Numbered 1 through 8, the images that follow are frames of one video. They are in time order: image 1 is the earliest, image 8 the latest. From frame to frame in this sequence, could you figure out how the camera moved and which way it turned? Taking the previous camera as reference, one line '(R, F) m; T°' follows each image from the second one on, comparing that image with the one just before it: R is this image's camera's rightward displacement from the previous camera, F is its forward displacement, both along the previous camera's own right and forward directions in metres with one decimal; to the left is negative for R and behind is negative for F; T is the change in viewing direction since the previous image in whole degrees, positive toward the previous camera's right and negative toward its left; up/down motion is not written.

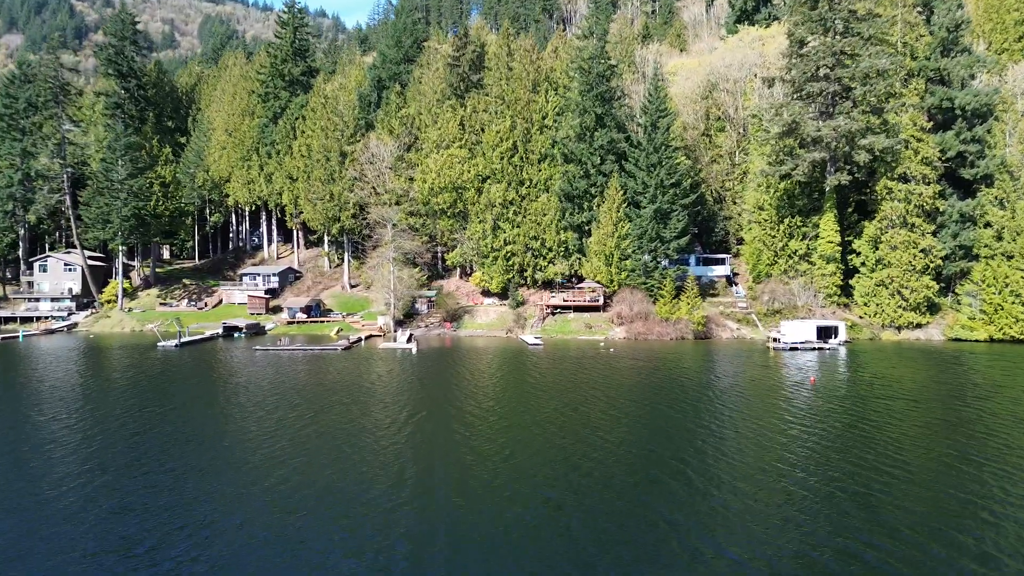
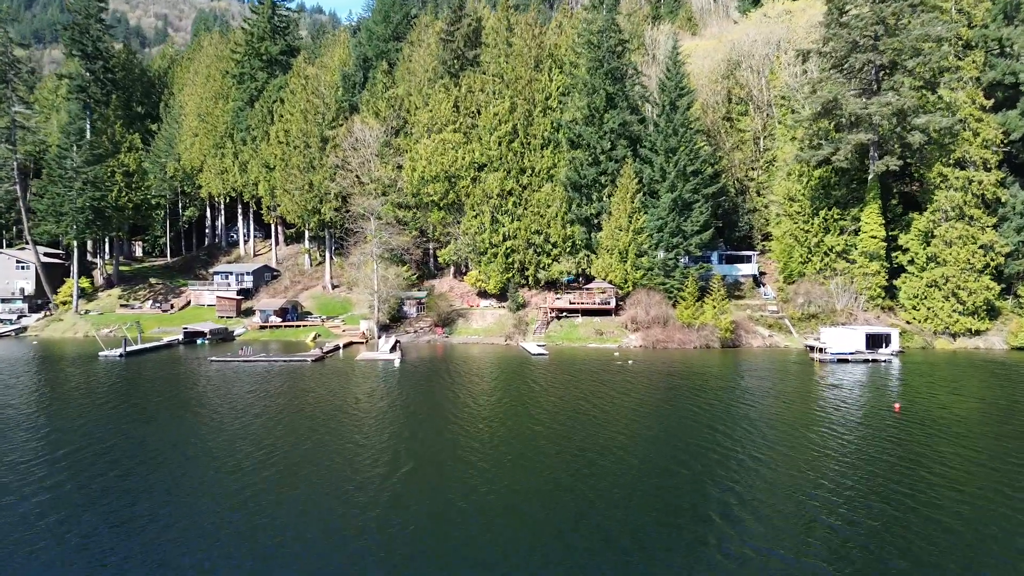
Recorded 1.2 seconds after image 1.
(-0.2, +9.1) m; 0°
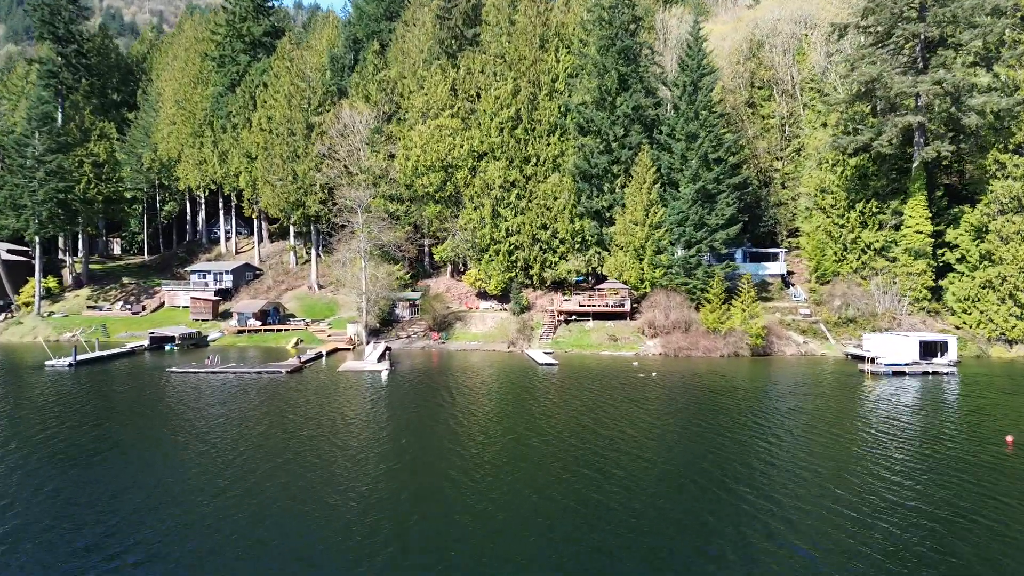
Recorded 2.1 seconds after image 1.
(-0.5, +6.8) m; 0°
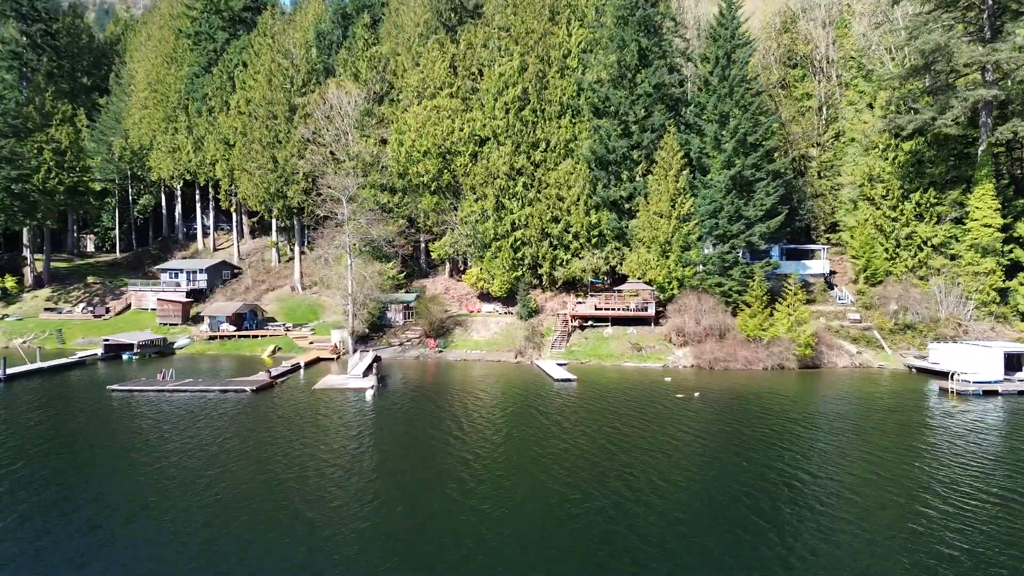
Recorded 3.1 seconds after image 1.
(-0.8, +7.6) m; 0°
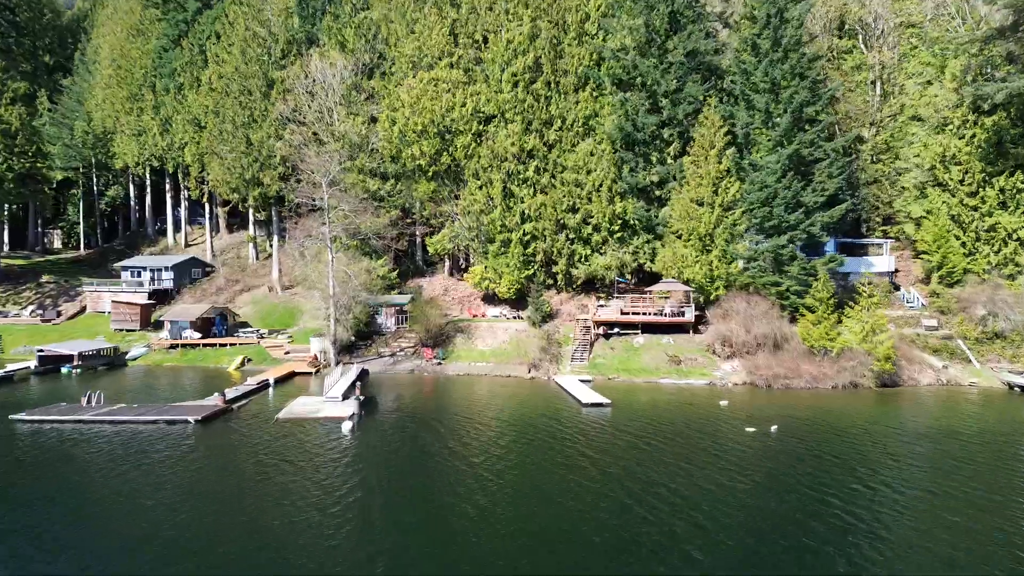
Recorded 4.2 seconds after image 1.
(-1.1, +8.4) m; 0°
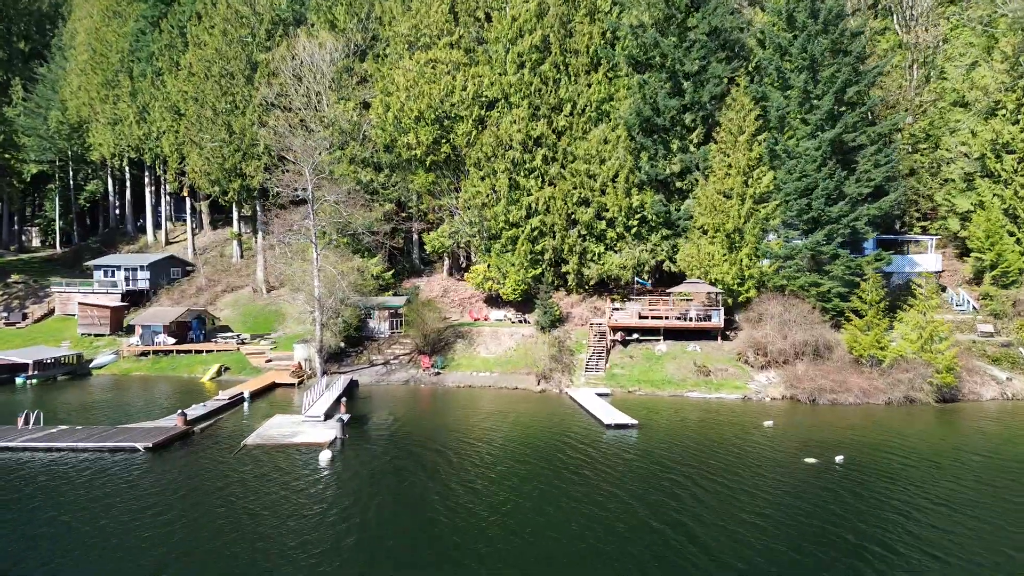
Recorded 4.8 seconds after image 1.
(-0.5, +4.7) m; 0°
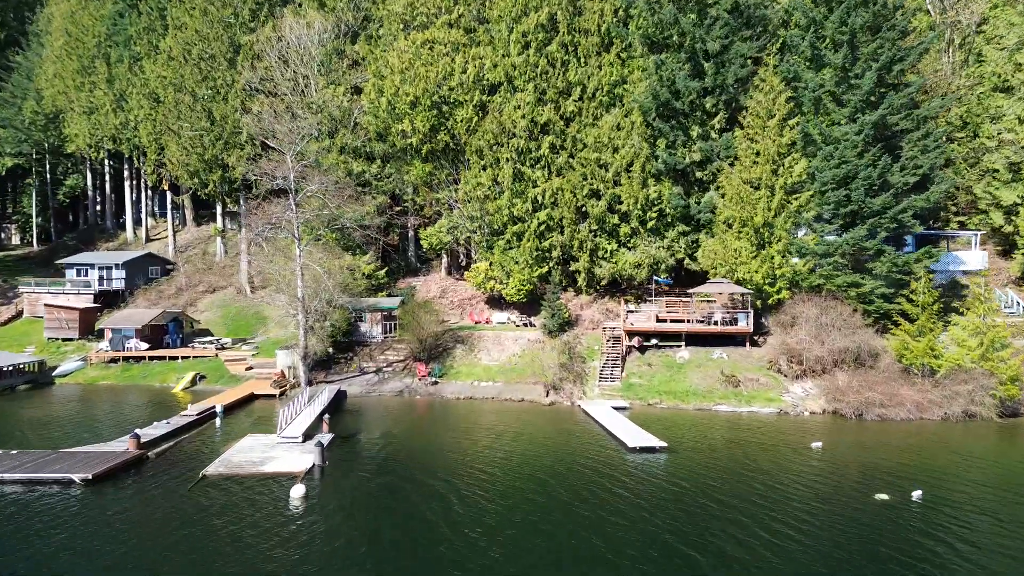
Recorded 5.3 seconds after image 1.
(-0.4, +4.0) m; 0°
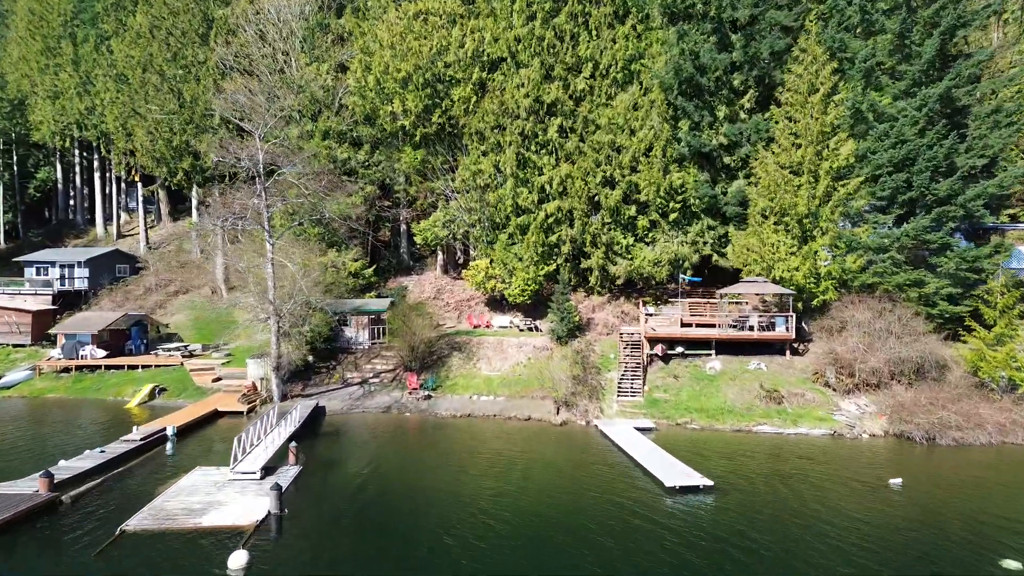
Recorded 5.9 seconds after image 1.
(-0.3, +4.8) m; 0°
